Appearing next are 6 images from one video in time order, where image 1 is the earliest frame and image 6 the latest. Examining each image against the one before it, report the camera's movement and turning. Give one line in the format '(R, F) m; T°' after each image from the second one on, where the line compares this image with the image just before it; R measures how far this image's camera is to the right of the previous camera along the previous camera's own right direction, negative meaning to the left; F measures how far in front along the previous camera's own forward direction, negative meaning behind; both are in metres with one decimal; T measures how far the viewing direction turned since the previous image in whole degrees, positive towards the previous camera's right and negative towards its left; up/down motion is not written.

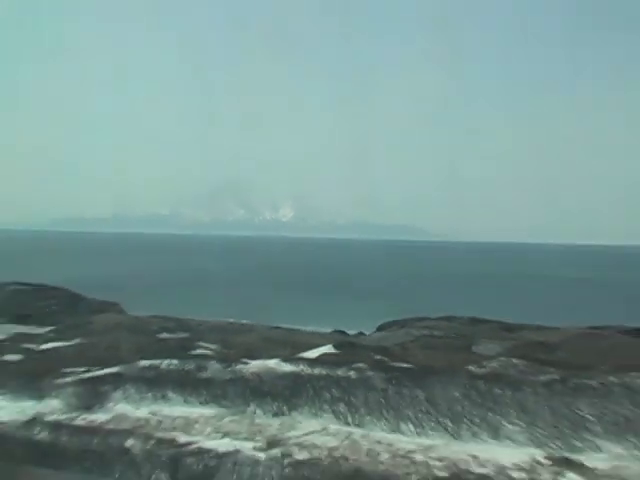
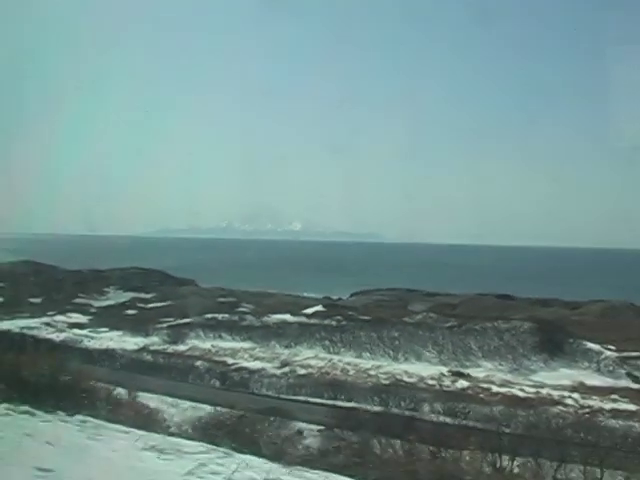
(+0.2, -4.1) m; -1°
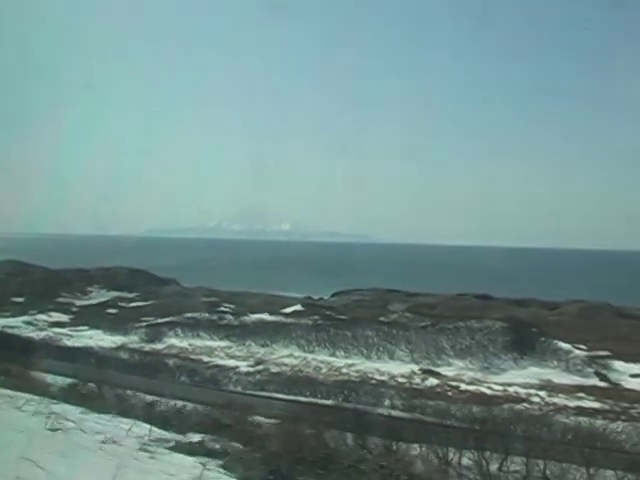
(+0.4, -0.2) m; 0°
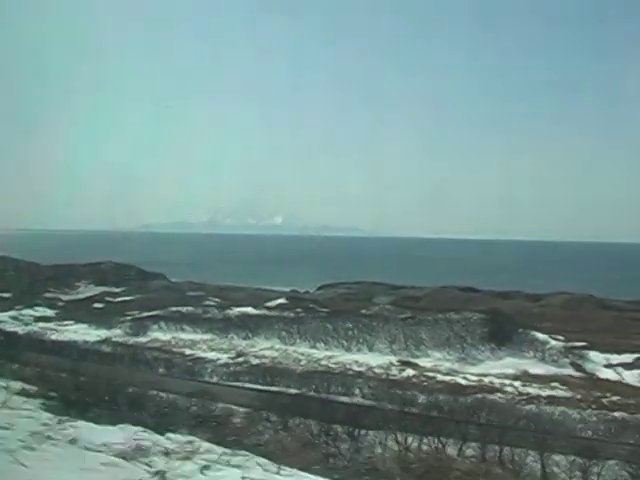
(+0.4, -0.2) m; 0°
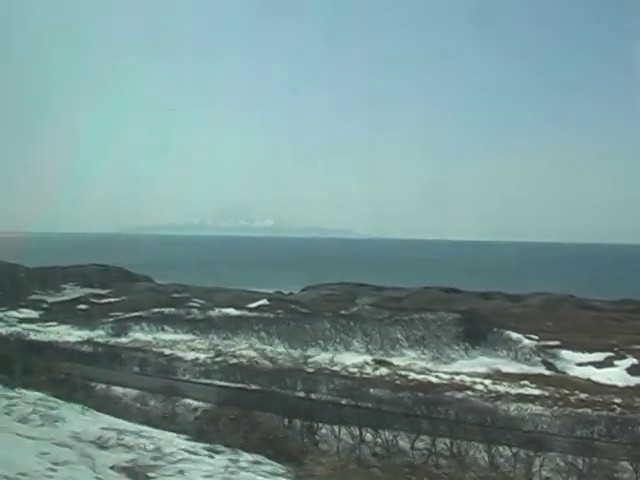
(+0.5, -0.2) m; 0°
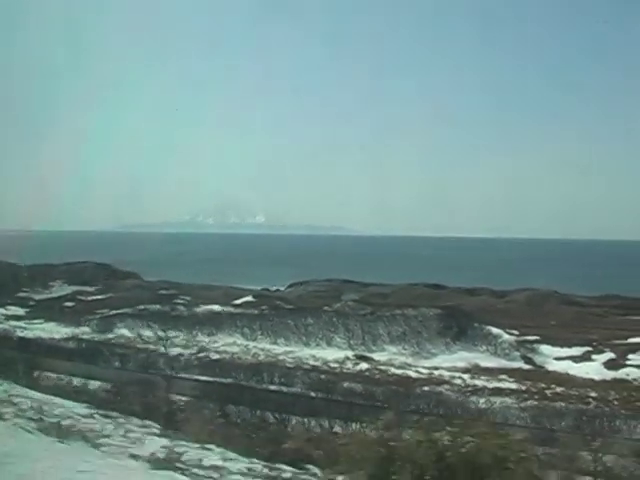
(+0.3, -0.1) m; 0°
